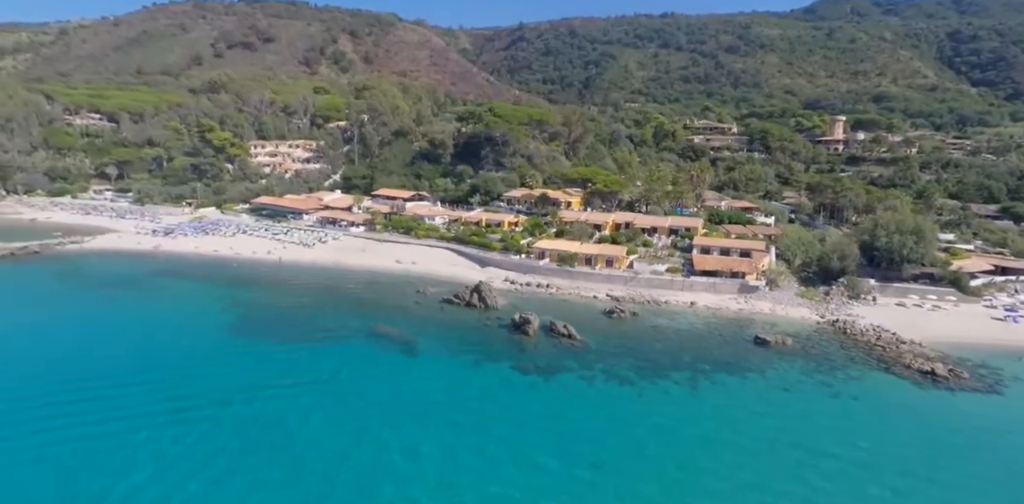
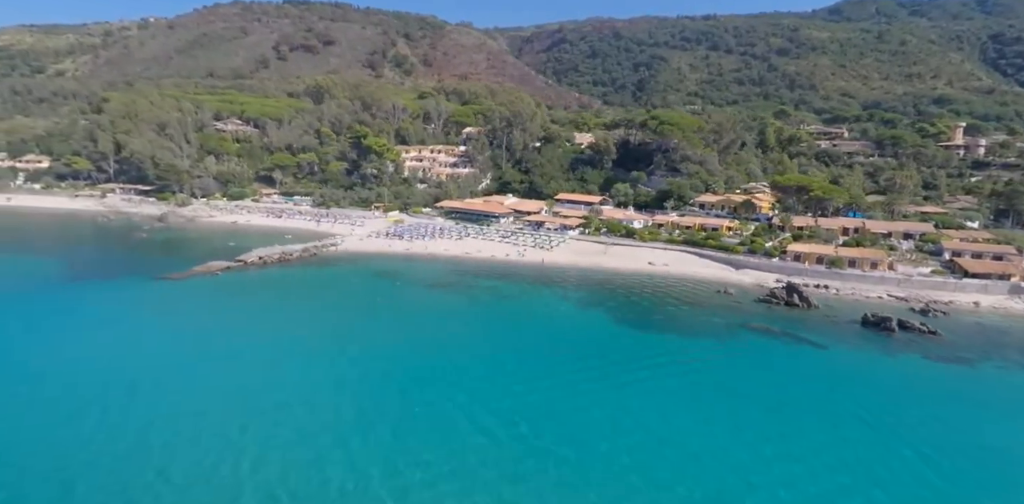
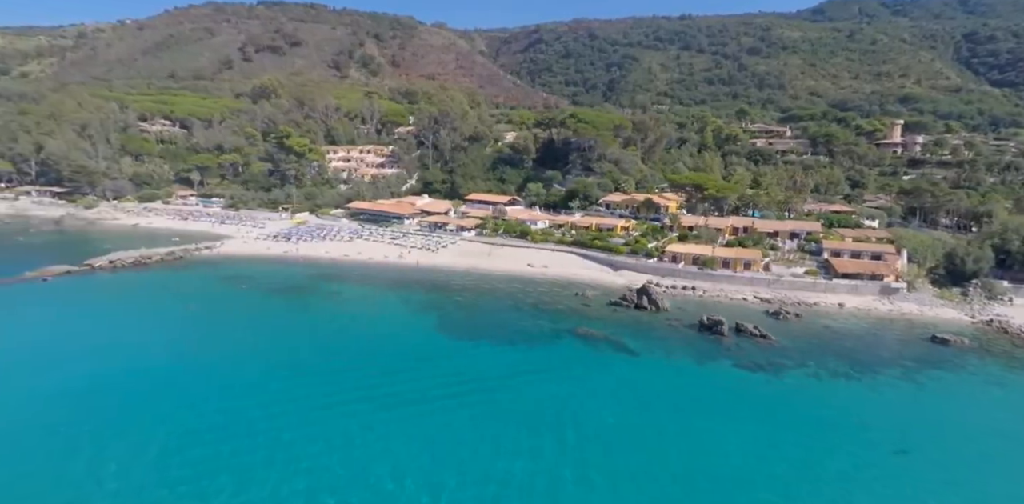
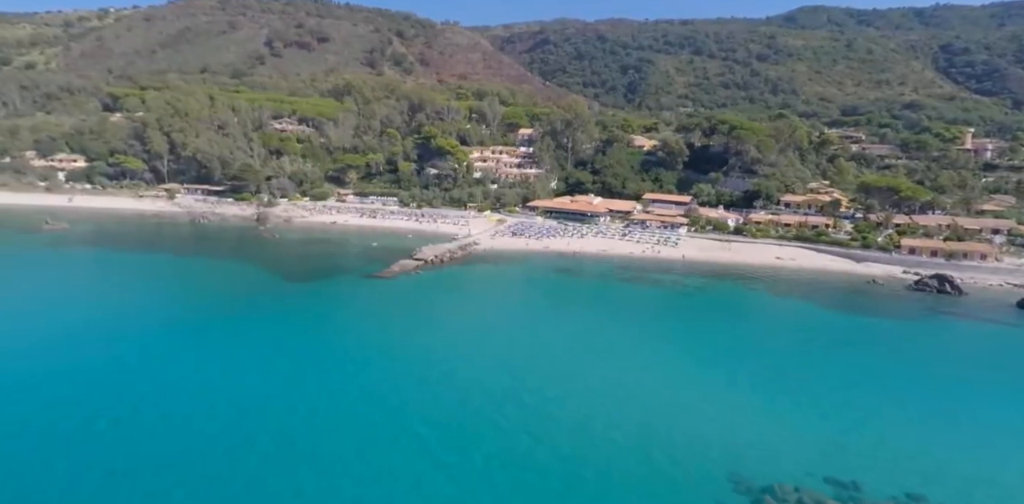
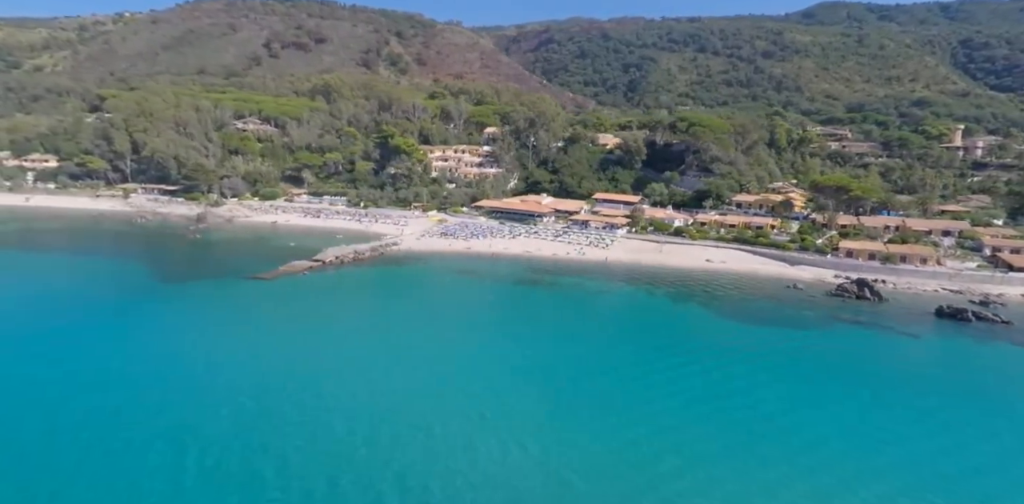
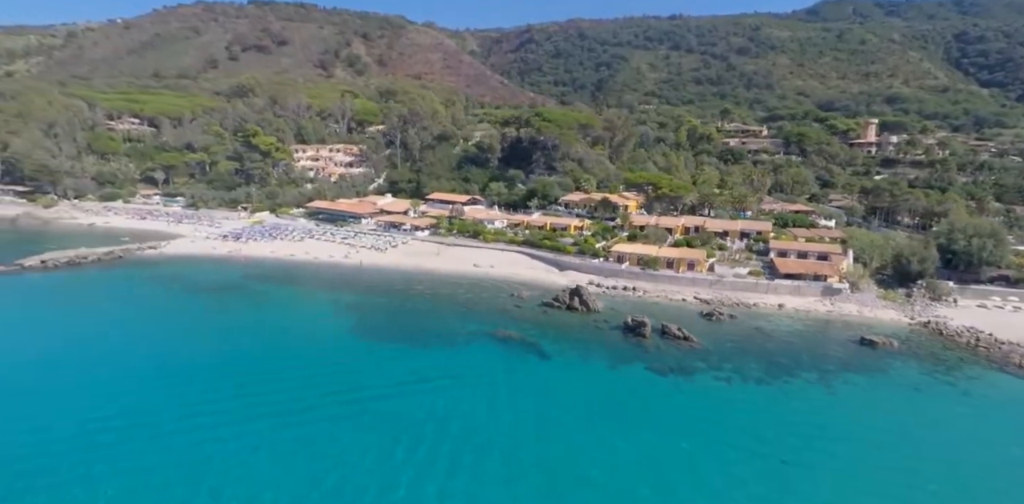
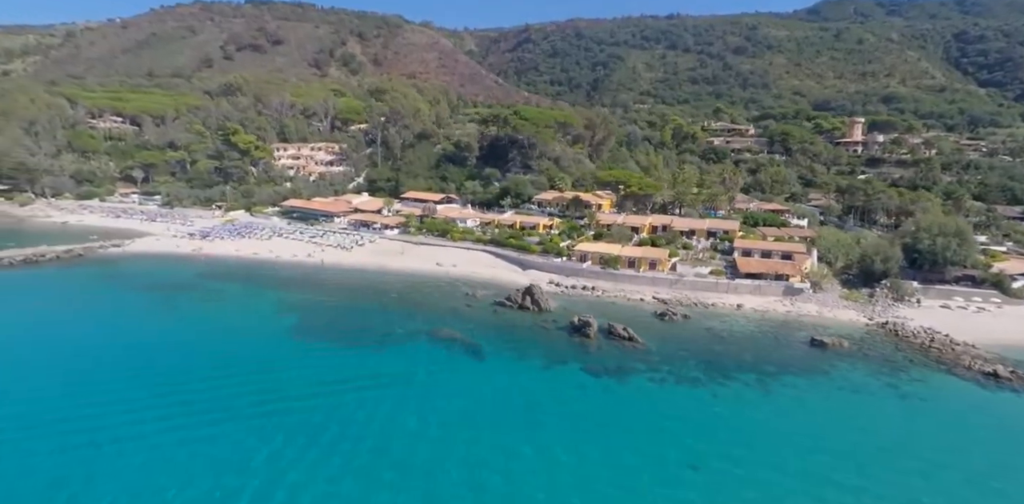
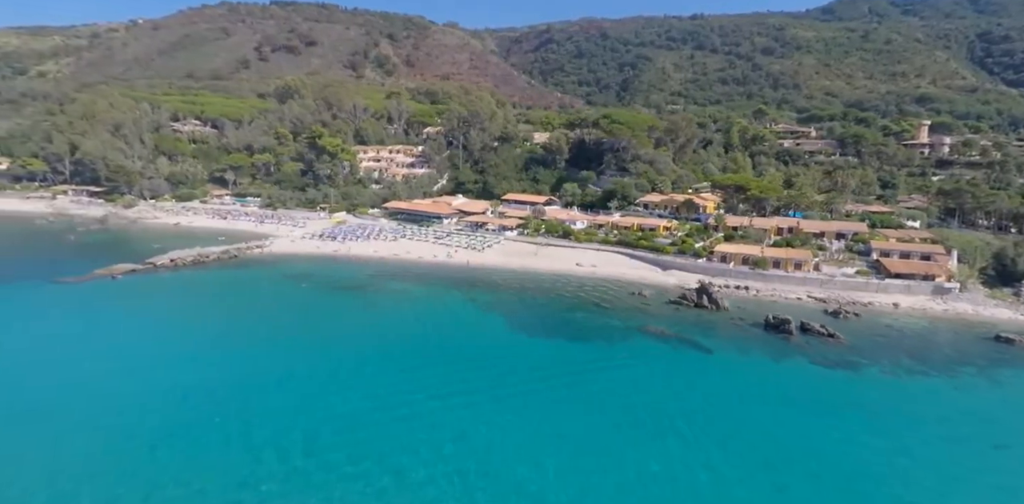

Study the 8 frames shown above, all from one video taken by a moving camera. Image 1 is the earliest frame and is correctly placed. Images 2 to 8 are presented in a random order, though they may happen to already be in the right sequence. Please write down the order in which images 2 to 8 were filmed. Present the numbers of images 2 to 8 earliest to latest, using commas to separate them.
7, 6, 3, 8, 2, 5, 4
